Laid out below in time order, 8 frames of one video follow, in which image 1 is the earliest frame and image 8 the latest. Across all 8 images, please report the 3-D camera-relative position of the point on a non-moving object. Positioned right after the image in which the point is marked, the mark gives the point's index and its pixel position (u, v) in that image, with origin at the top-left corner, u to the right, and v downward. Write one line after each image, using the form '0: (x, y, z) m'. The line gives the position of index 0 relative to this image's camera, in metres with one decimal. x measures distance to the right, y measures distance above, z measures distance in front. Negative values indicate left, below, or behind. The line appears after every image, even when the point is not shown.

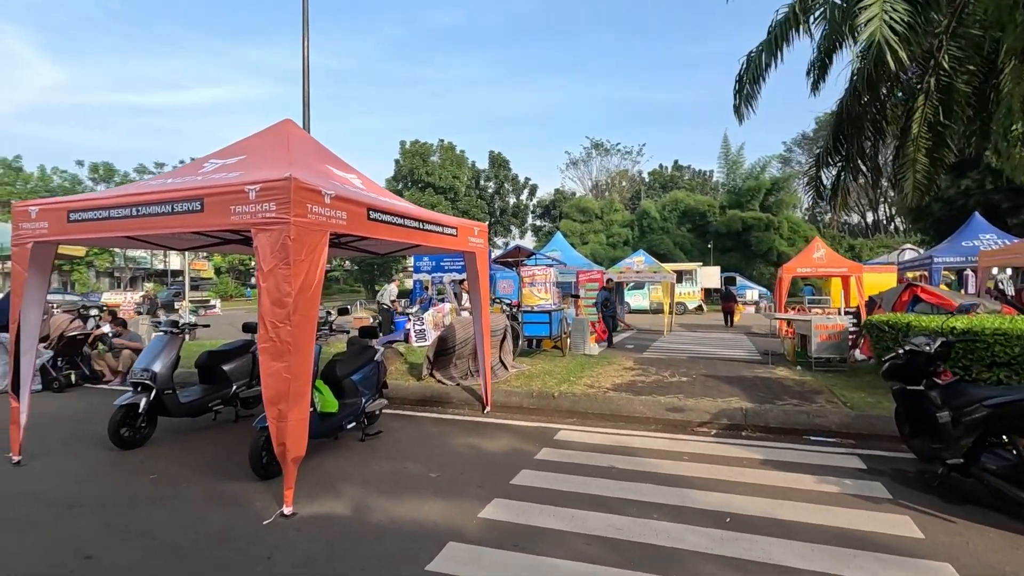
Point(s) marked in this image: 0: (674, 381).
0: (+2.7, -1.5, +8.8) m
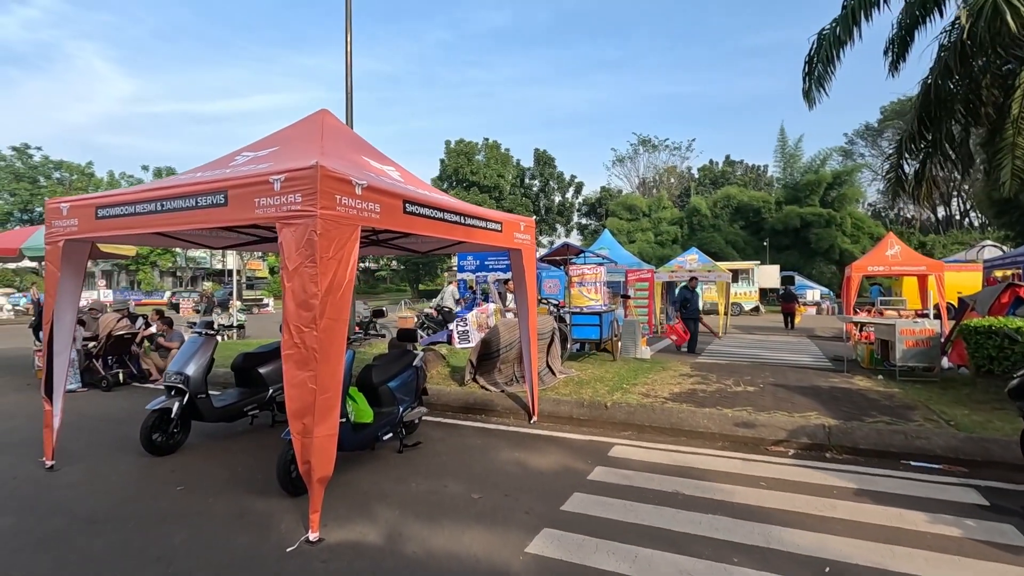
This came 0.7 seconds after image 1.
0: (+3.4, -1.5, +8.0) m
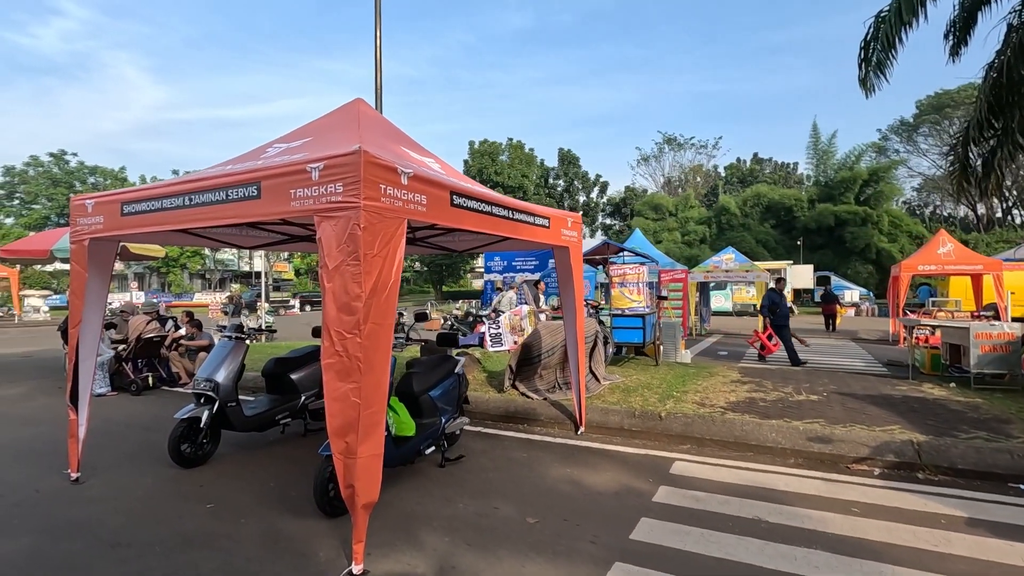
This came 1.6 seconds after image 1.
0: (+4.0, -1.5, +7.4) m
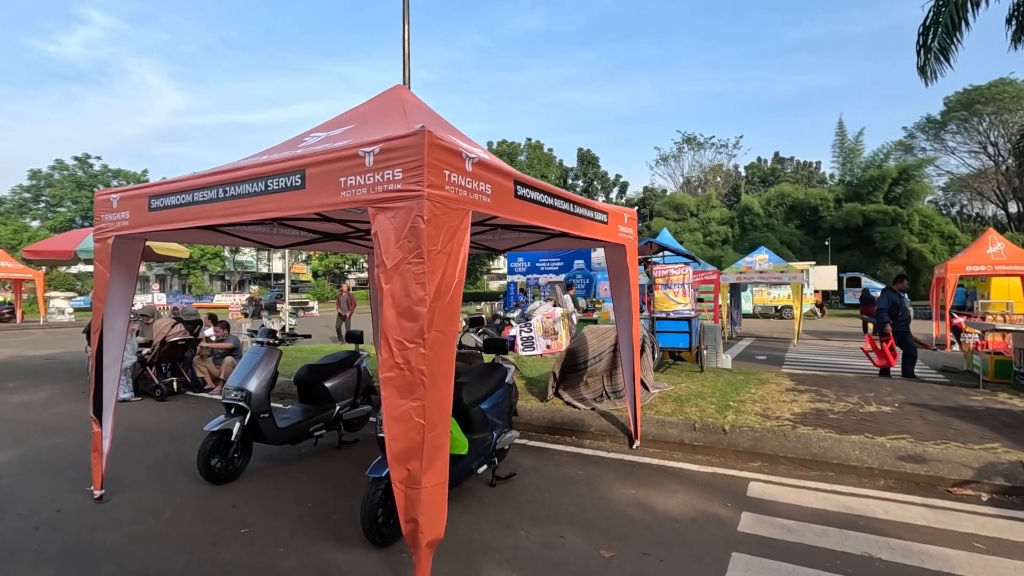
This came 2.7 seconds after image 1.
0: (+4.6, -1.6, +6.8) m
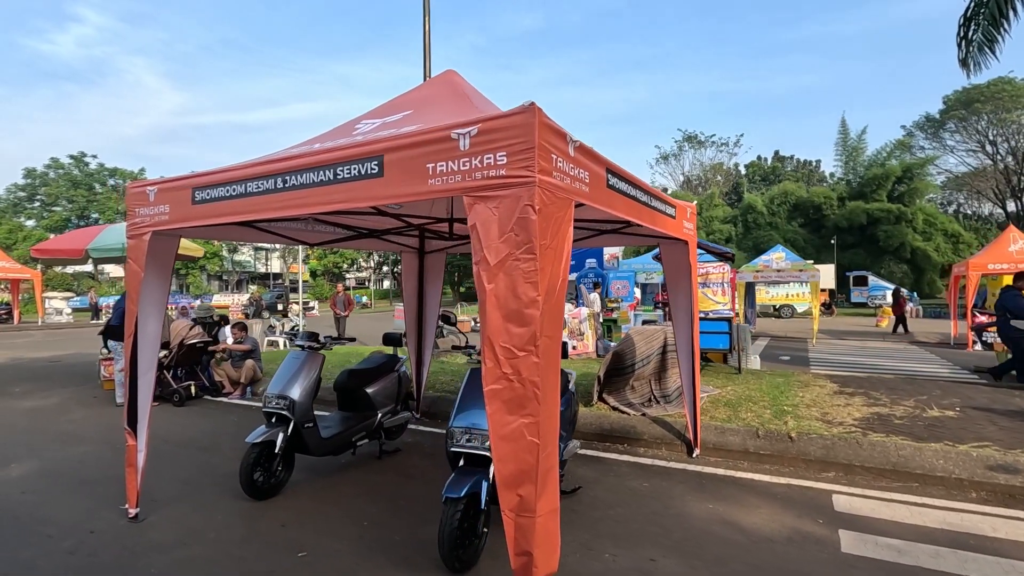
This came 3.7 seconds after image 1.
0: (+5.1, -1.5, +6.5) m
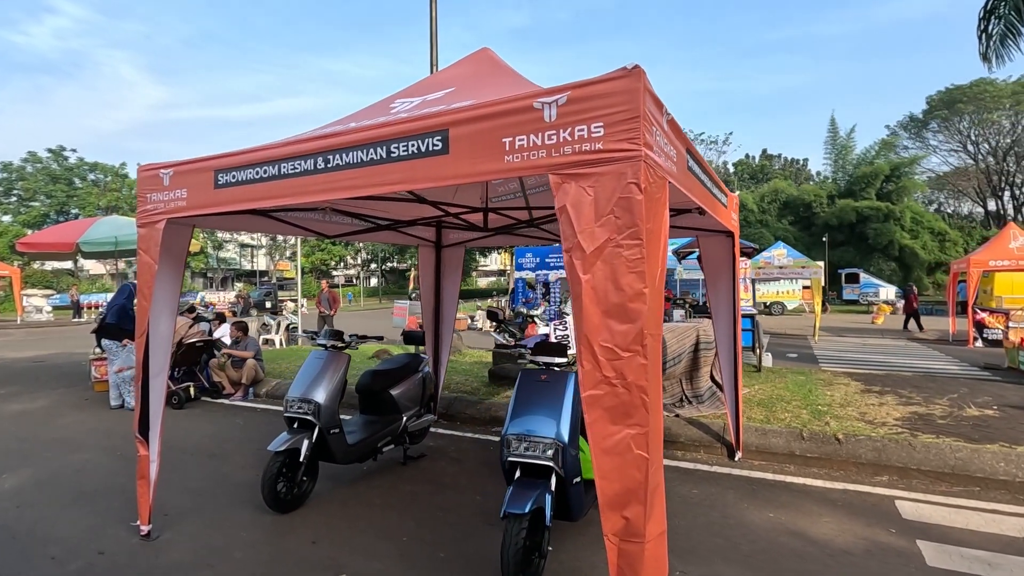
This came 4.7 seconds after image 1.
0: (+5.5, -1.5, +6.3) m
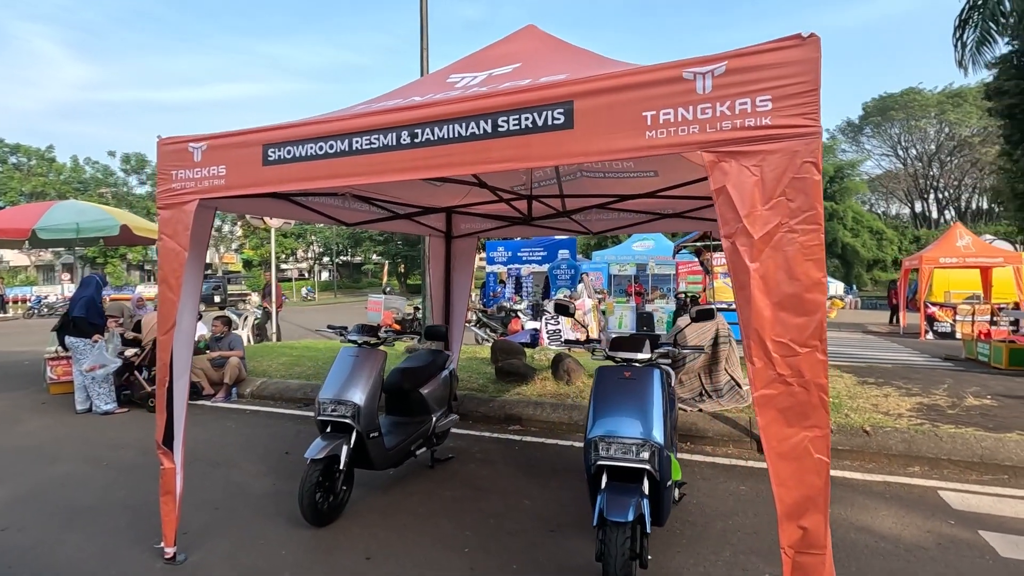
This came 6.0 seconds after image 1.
0: (+5.7, -1.4, +6.5) m
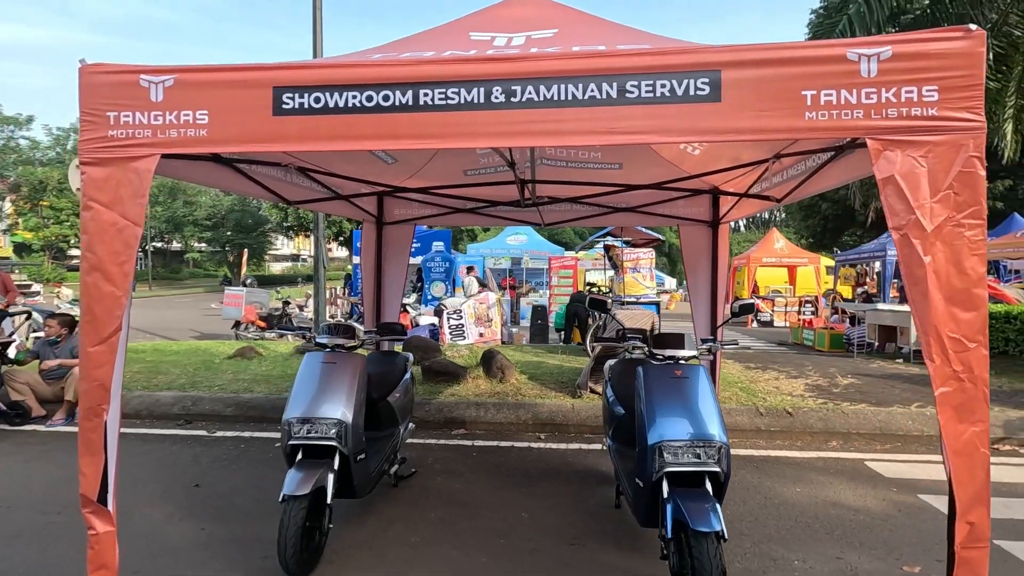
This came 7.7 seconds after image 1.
0: (+4.8, -1.4, +7.7) m
